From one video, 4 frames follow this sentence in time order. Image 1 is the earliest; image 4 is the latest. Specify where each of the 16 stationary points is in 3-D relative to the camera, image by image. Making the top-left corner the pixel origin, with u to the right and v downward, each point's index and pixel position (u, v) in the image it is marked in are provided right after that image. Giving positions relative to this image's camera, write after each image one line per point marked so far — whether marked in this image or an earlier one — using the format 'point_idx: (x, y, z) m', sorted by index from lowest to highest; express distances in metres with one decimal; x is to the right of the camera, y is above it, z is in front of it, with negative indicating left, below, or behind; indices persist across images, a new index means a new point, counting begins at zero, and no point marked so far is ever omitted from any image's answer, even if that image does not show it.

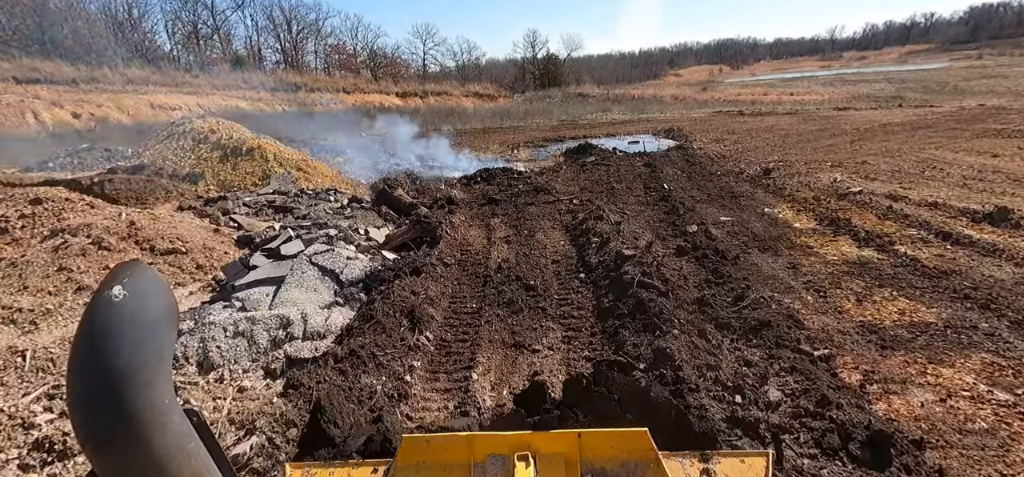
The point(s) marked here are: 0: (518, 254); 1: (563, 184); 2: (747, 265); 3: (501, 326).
0: (+0.1, -0.3, +7.1) m
1: (+1.4, +1.5, +12.7) m
2: (+3.4, -0.4, +6.6) m
3: (-0.1, -1.0, +5.2) m
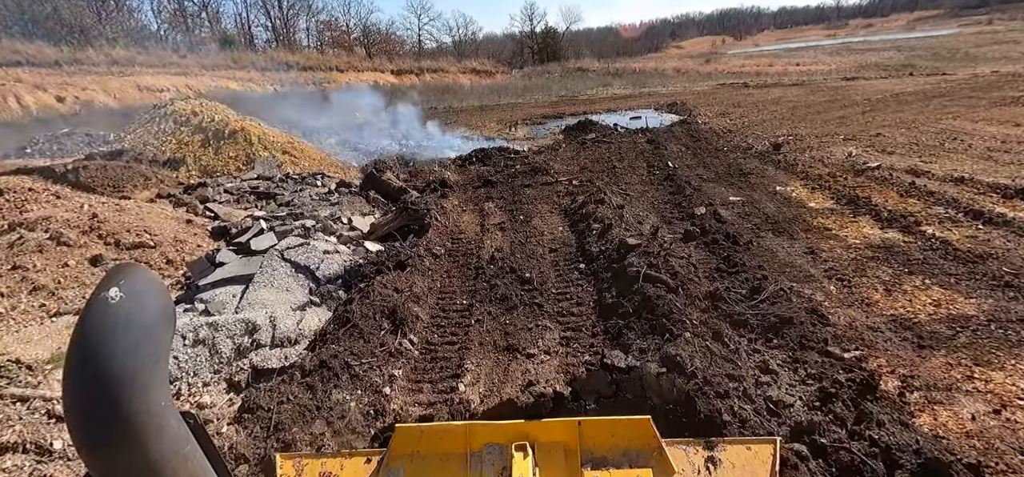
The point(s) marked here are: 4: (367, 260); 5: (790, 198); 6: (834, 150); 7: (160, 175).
0: (0.0, -0.1, +6.5) m
1: (+1.3, +2.0, +12.1) m
2: (+3.3, -0.2, +6.0) m
3: (-0.2, -0.9, +4.7) m
4: (-1.8, -0.3, +5.7) m
5: (+5.0, +0.7, +8.2) m
6: (+8.2, +2.3, +11.5) m
7: (-8.8, +1.6, +11.3) m
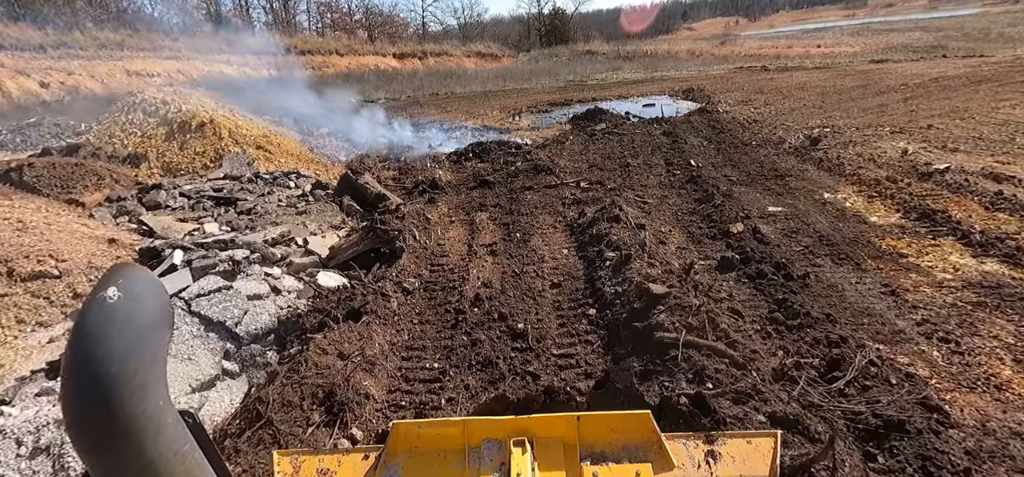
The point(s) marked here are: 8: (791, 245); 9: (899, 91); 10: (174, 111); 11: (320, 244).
0: (-0.1, -0.4, +5.2) m
1: (+1.3, +1.8, +10.6) m
2: (+3.2, -0.5, +4.7) m
3: (-0.3, -1.3, +3.4) m
4: (-1.9, -0.6, +4.4) m
5: (+5.0, +0.4, +6.8) m
6: (+8.1, +2.1, +9.9) m
7: (-8.8, +1.5, +10.0) m
8: (+3.6, -0.1, +5.8) m
9: (+14.7, +5.6, +17.1) m
10: (-9.0, +3.4, +12.0) m
11: (-2.4, -0.1, +5.7) m
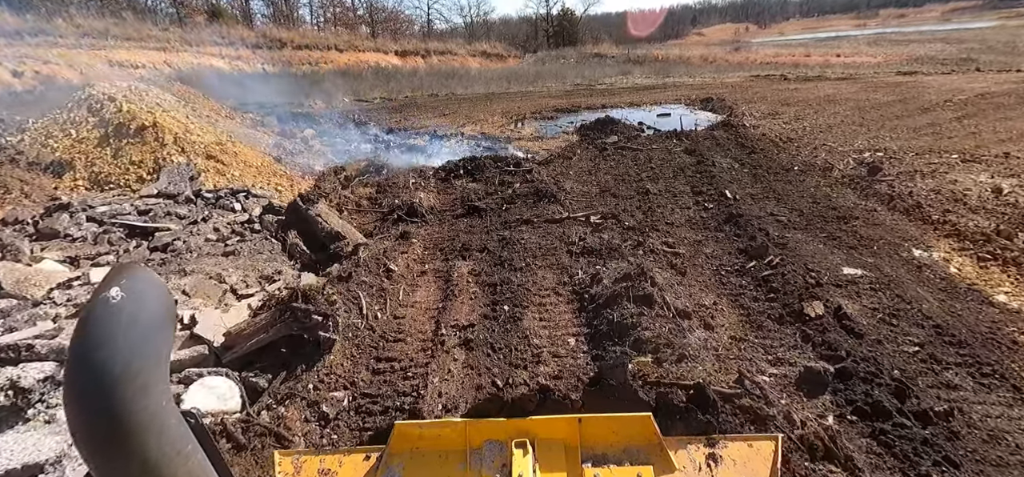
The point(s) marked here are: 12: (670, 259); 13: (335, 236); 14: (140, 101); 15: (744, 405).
0: (-0.2, -1.1, +3.4) m
1: (+1.3, +1.1, +8.9) m
2: (+3.1, -1.4, +2.9) m
3: (-0.5, -2.0, +1.6) m
4: (-2.1, -1.3, +2.6) m
5: (+4.8, -0.4, +5.0) m
6: (+8.1, +1.1, +8.1) m
7: (-8.9, +1.0, +8.3) m
8: (+3.4, -0.9, +4.0) m
9: (+14.8, +4.4, +15.3) m
10: (-9.0, +2.9, +10.2) m
11: (-2.5, -0.7, +3.9) m
12: (+2.0, -0.2, +5.6) m
13: (-2.5, +0.1, +6.4) m
14: (-9.0, +3.3, +10.8) m
15: (+1.6, -1.1, +3.1) m
